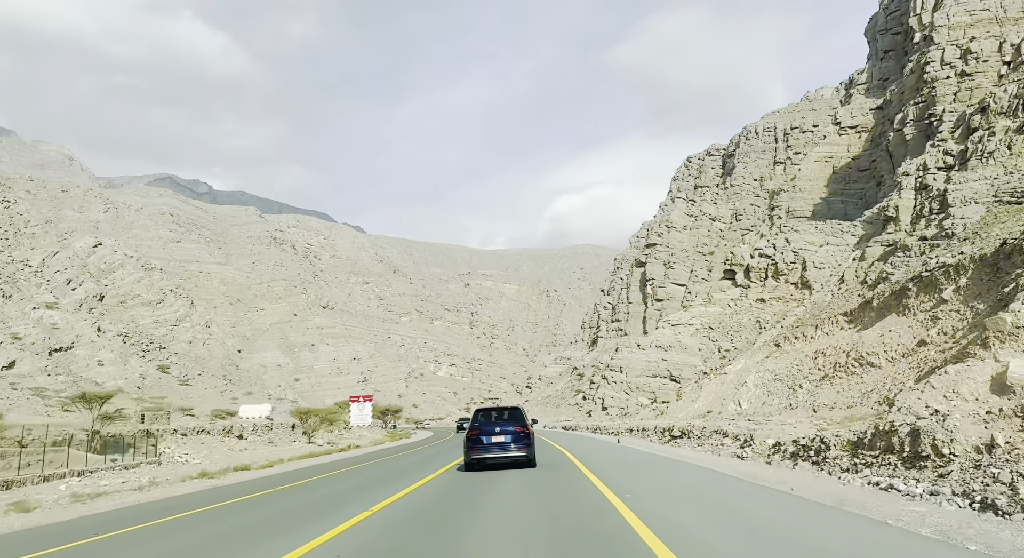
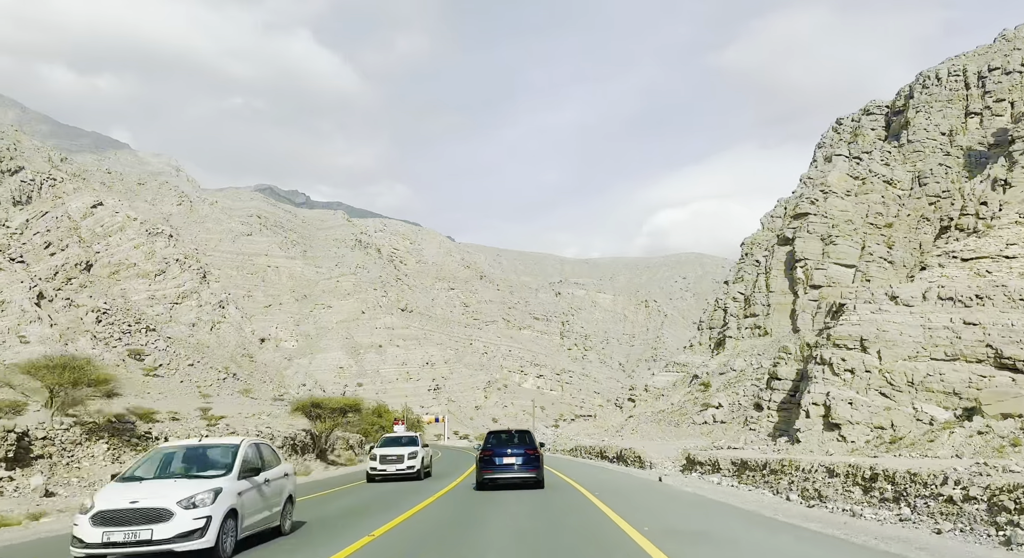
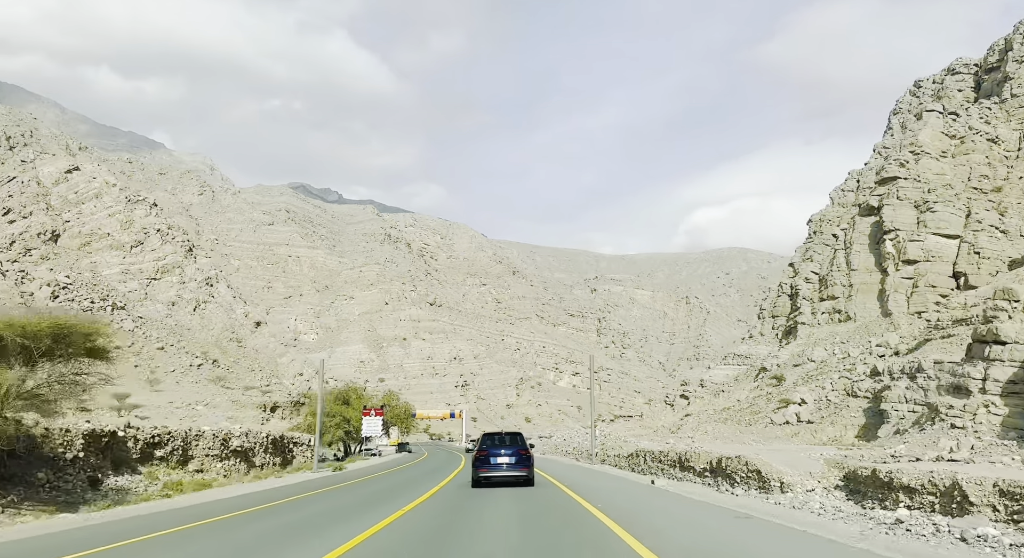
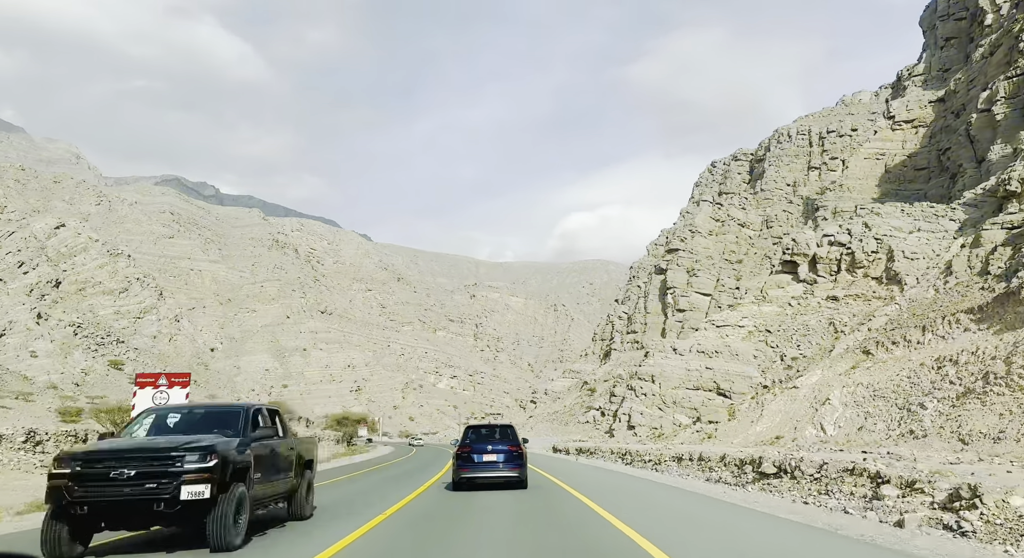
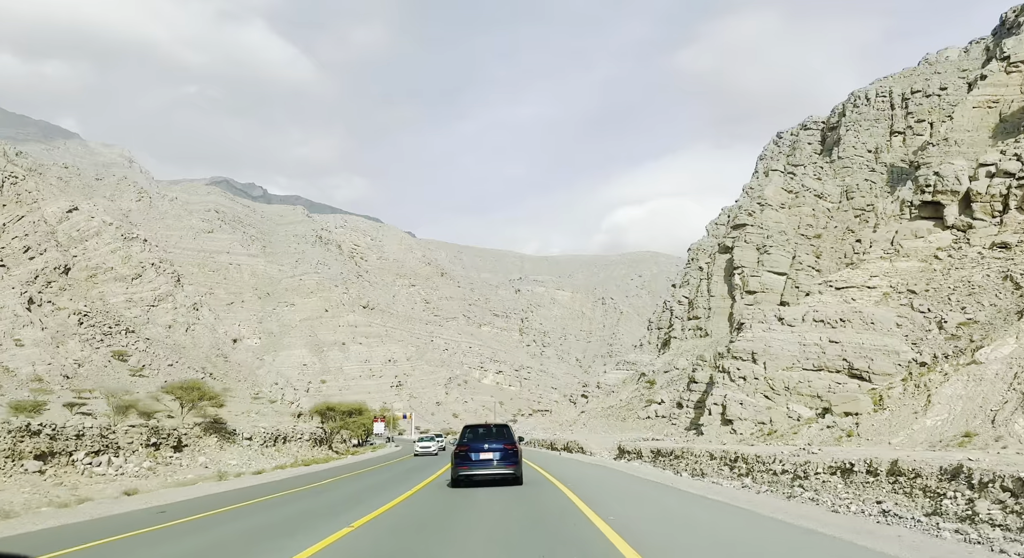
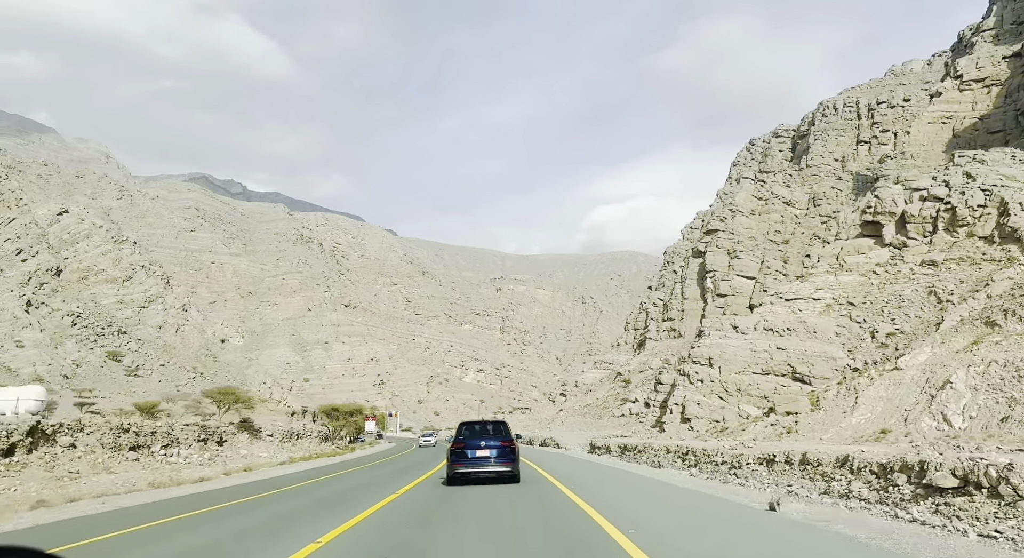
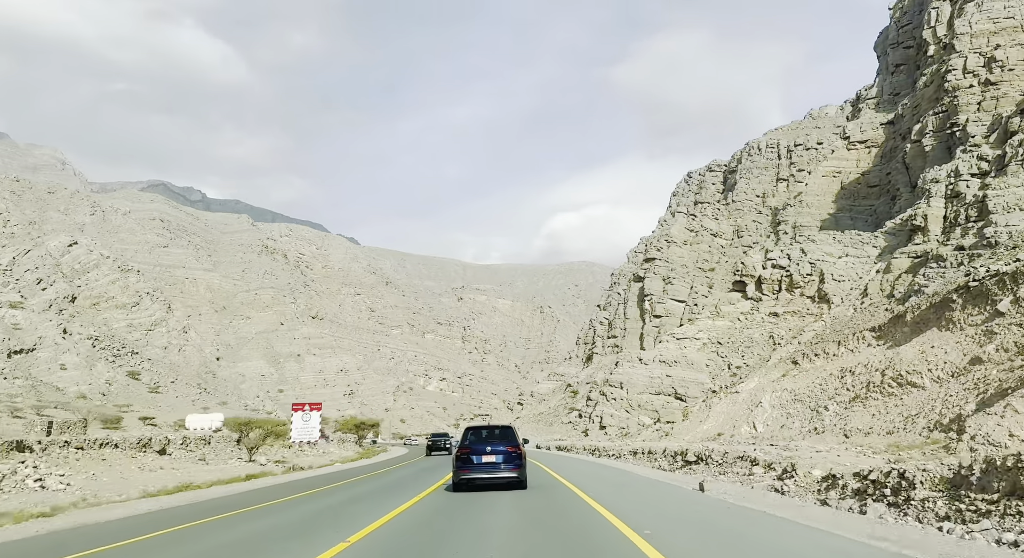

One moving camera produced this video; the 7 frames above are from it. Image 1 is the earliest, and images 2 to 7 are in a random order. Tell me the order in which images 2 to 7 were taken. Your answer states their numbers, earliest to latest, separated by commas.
7, 4, 6, 5, 2, 3
